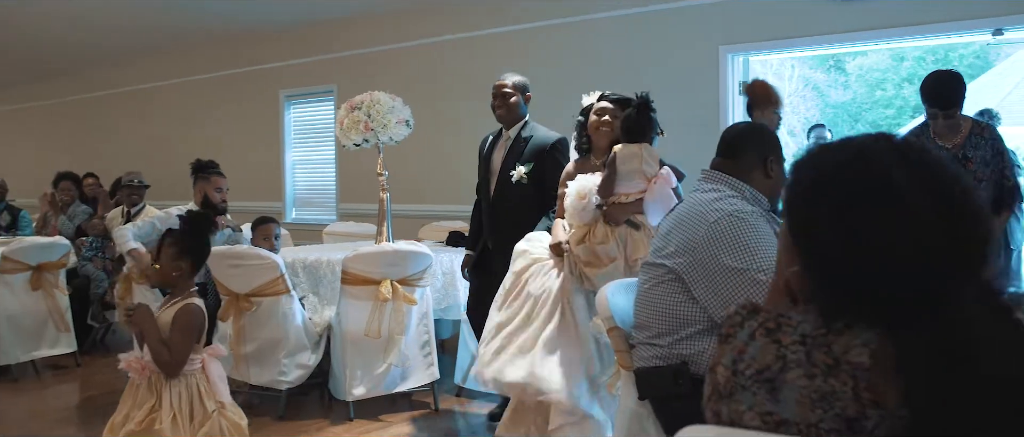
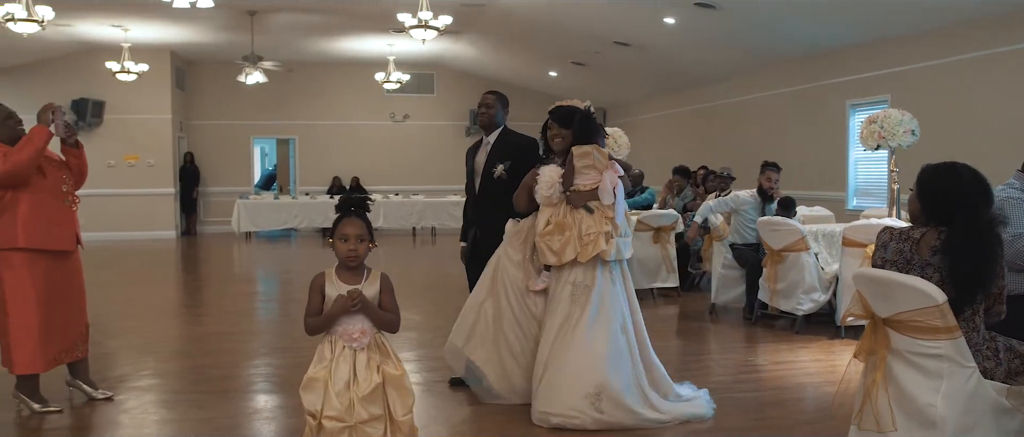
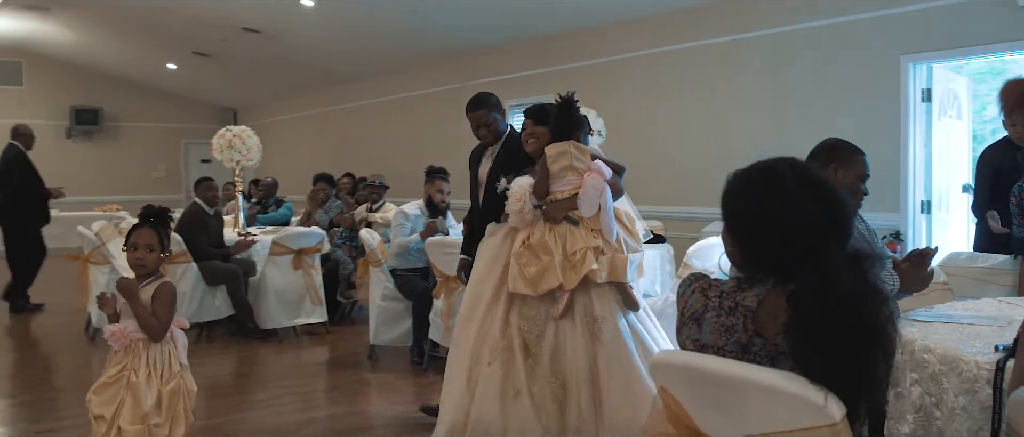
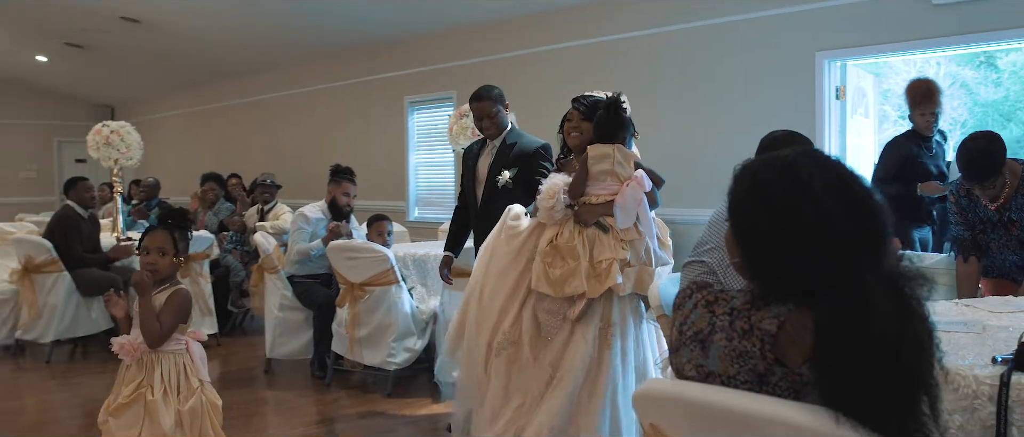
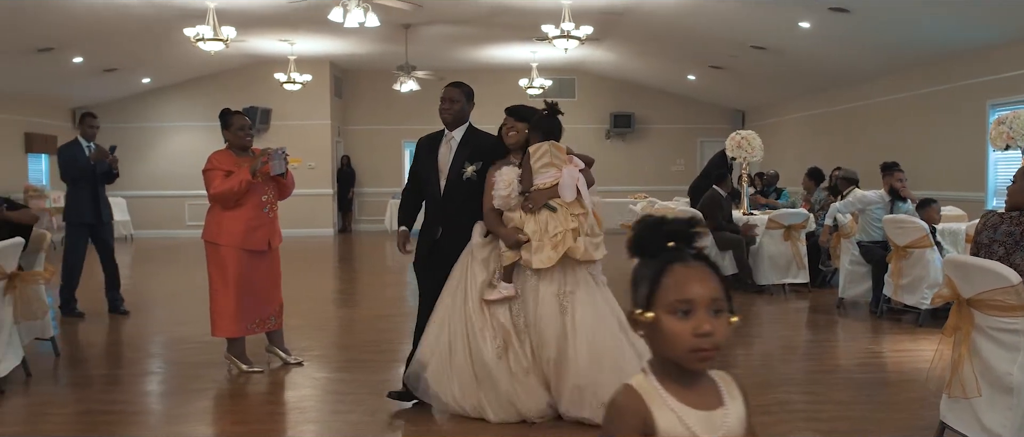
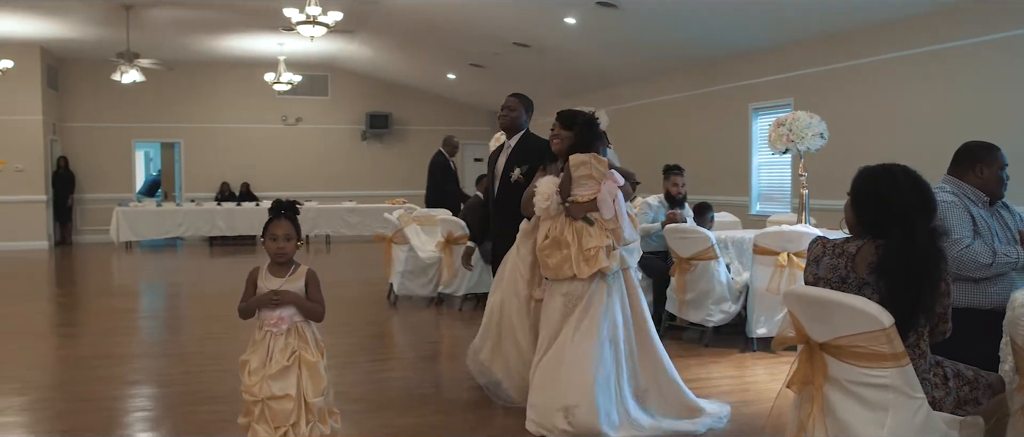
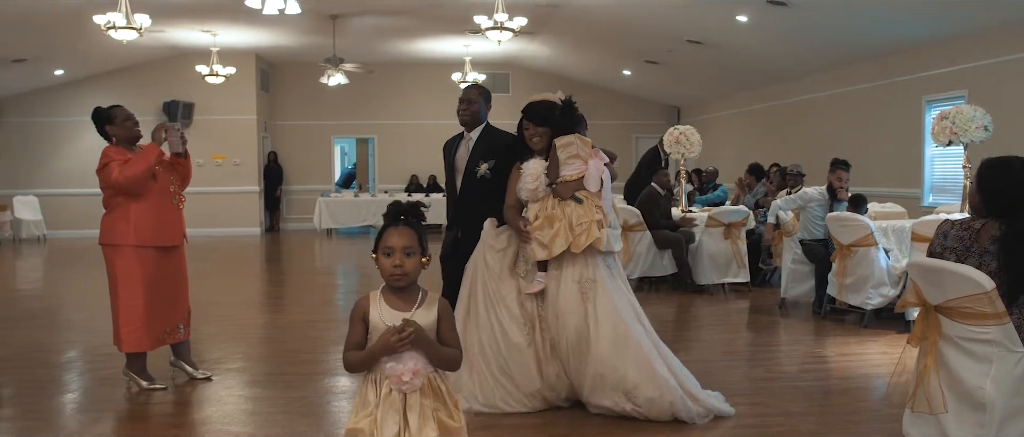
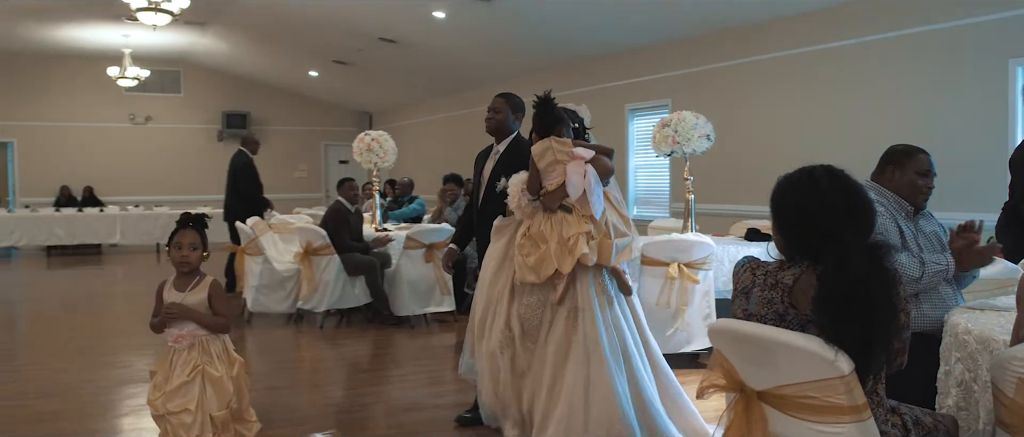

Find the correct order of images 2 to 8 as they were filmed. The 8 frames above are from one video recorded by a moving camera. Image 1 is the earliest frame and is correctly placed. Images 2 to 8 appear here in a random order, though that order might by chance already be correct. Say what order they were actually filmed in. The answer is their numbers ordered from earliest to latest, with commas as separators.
4, 3, 8, 6, 2, 7, 5
